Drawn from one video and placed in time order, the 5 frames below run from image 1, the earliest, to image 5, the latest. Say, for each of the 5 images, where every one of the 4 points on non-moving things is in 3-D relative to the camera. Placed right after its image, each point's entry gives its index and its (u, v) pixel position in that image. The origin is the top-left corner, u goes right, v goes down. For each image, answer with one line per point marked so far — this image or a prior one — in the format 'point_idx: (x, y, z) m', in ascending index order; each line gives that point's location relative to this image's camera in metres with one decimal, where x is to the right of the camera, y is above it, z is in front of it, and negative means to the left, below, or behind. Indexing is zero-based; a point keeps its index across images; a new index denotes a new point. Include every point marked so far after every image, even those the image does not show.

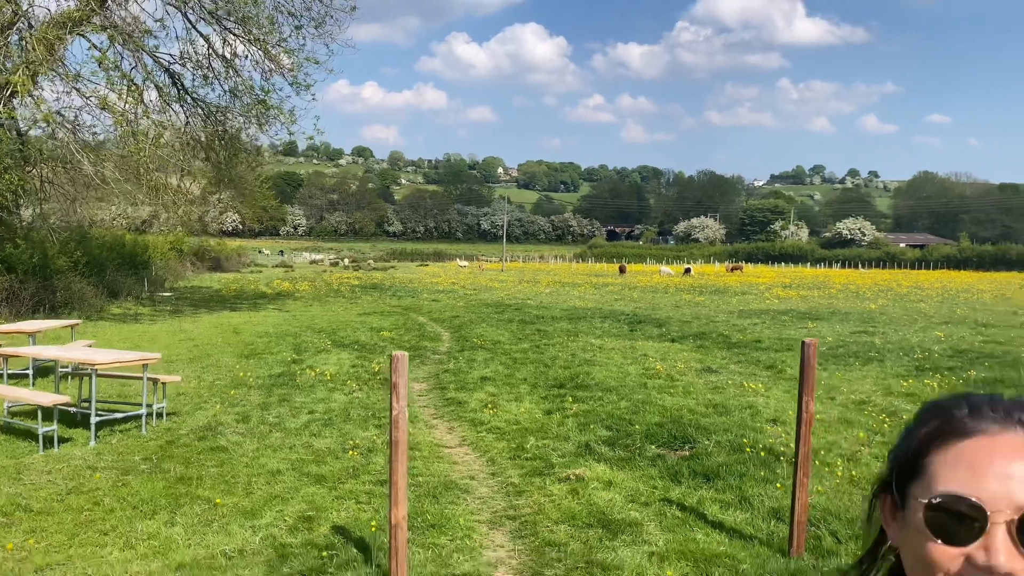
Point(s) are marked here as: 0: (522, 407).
0: (+0.1, -1.5, +10.9) m
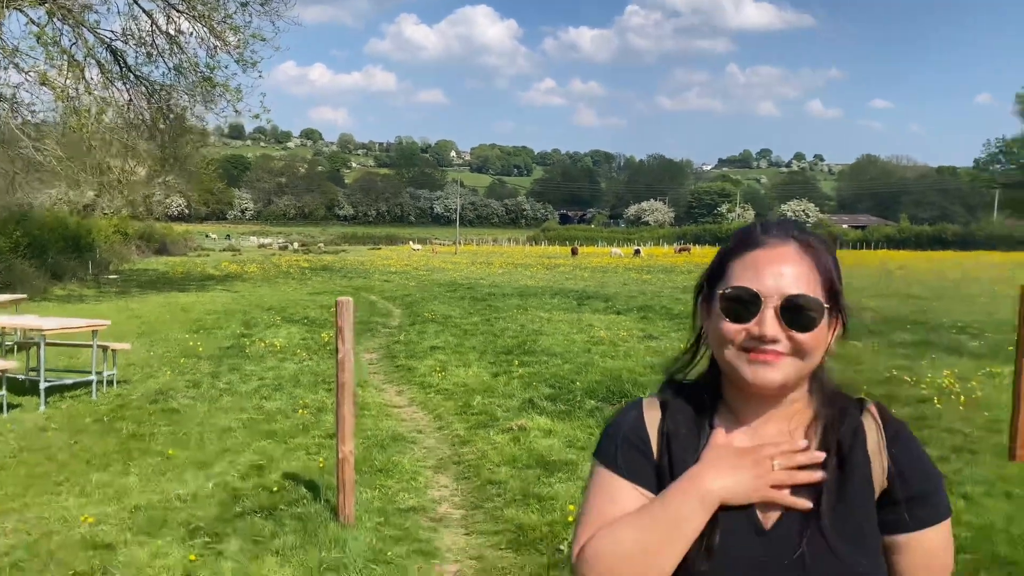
0: (-0.6, -1.1, +11.3) m
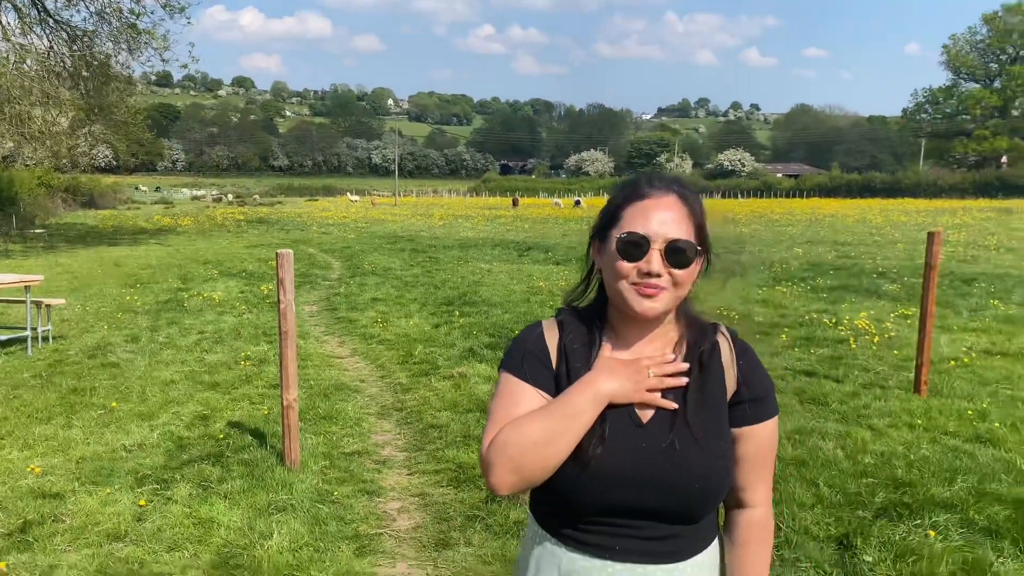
0: (-1.4, -0.5, +11.5) m
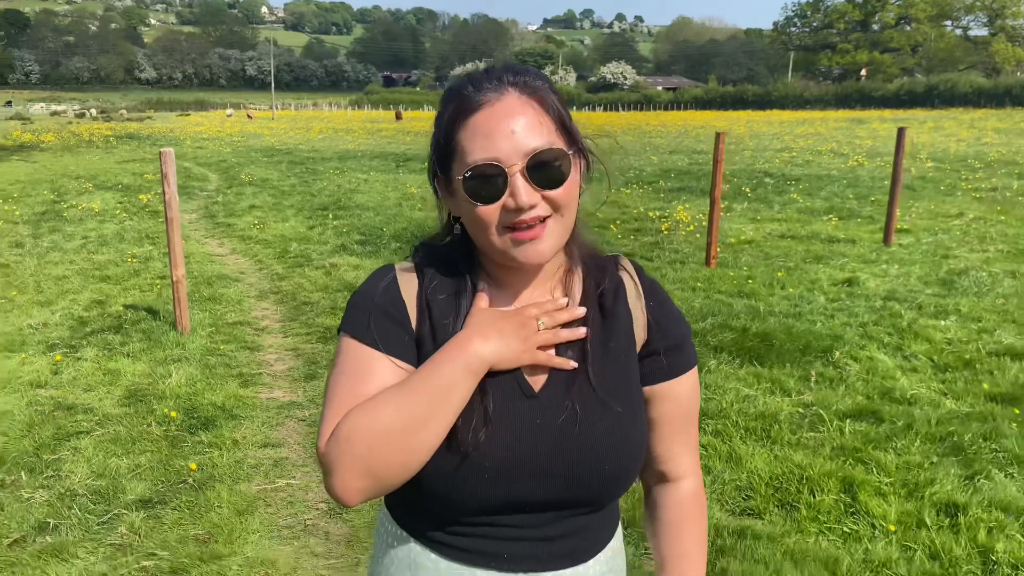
0: (-3.2, +0.9, +12.4) m
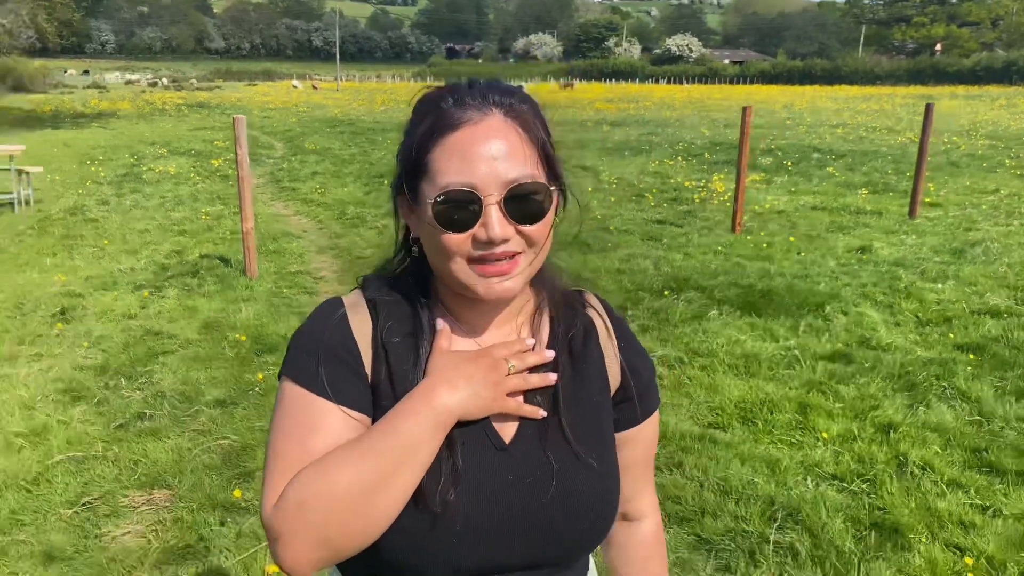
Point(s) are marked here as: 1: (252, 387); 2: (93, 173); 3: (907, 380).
0: (-2.6, +1.5, +13.3) m
1: (-1.5, -0.6, +4.9) m
2: (-7.3, +2.0, +15.0) m
3: (+2.2, -0.5, +4.9) m
